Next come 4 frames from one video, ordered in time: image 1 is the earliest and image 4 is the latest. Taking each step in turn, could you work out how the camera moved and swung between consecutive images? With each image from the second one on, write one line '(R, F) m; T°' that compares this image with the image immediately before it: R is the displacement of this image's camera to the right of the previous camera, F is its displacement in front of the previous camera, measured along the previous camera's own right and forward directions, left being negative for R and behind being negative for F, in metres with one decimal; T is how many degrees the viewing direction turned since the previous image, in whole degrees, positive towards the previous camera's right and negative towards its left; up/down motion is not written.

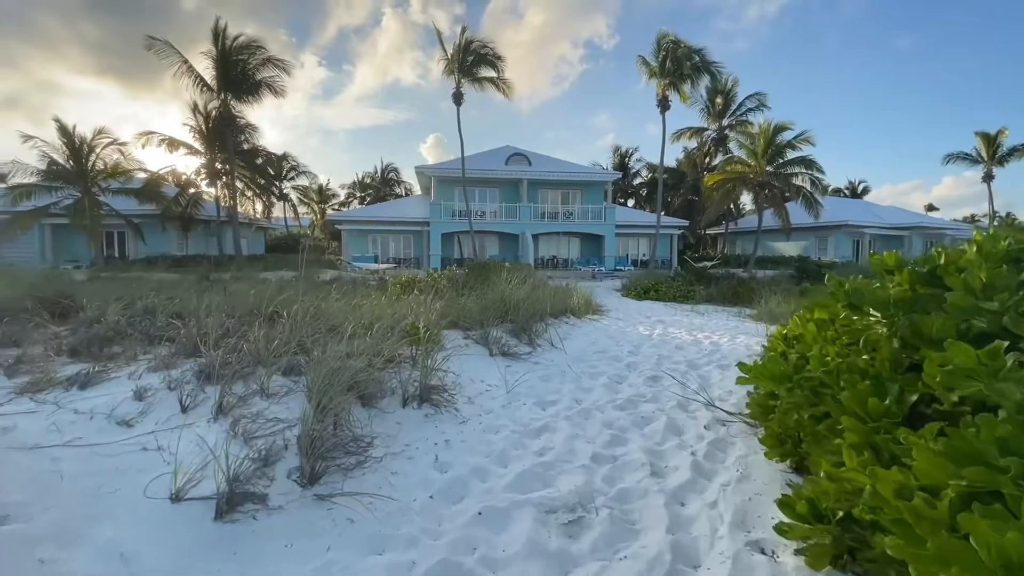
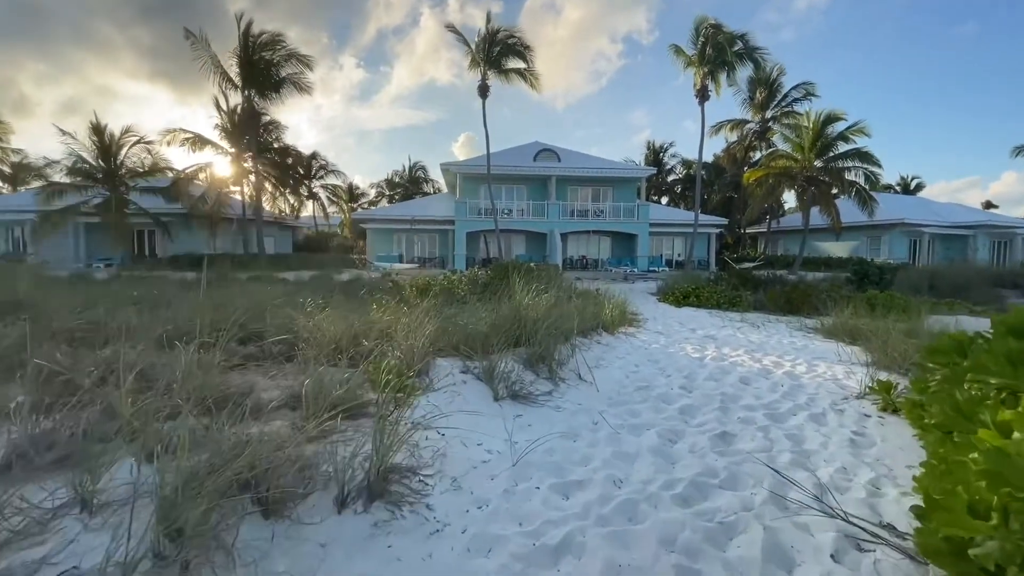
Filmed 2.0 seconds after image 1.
(+0.1, +1.1) m; -3°
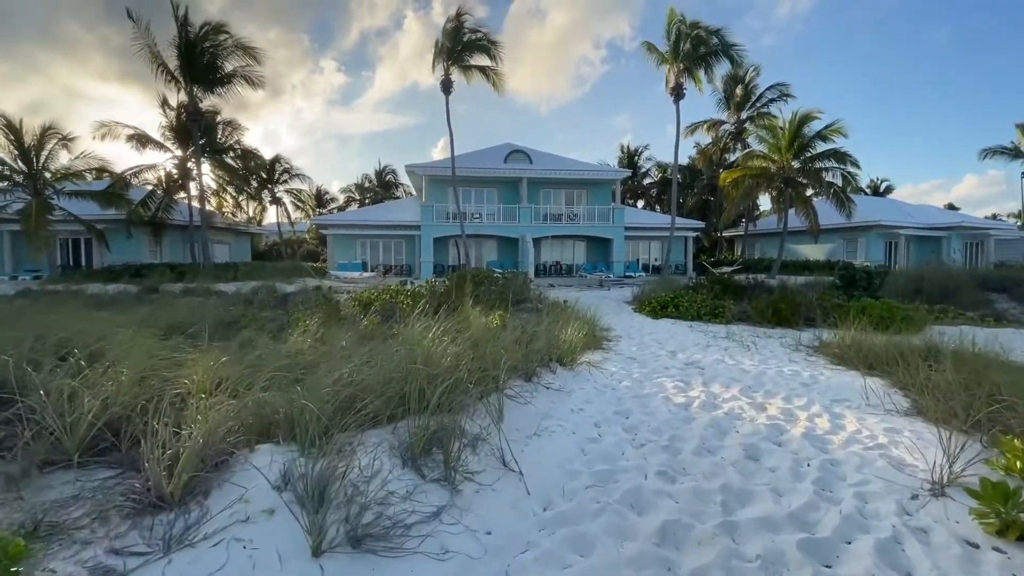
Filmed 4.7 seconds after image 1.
(+0.5, +1.4) m; +2°
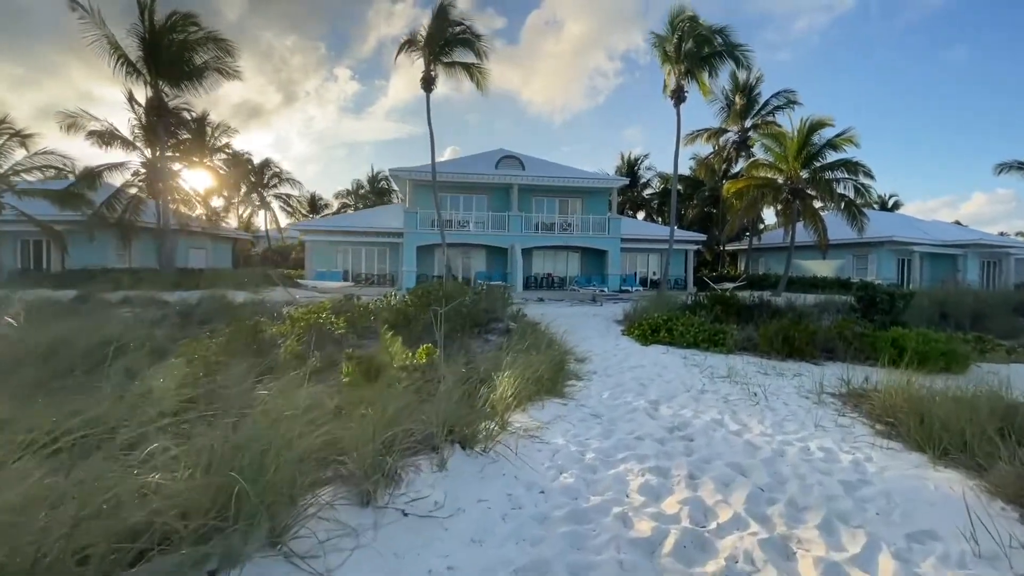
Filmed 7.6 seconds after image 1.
(+0.7, +1.6) m; 0°
